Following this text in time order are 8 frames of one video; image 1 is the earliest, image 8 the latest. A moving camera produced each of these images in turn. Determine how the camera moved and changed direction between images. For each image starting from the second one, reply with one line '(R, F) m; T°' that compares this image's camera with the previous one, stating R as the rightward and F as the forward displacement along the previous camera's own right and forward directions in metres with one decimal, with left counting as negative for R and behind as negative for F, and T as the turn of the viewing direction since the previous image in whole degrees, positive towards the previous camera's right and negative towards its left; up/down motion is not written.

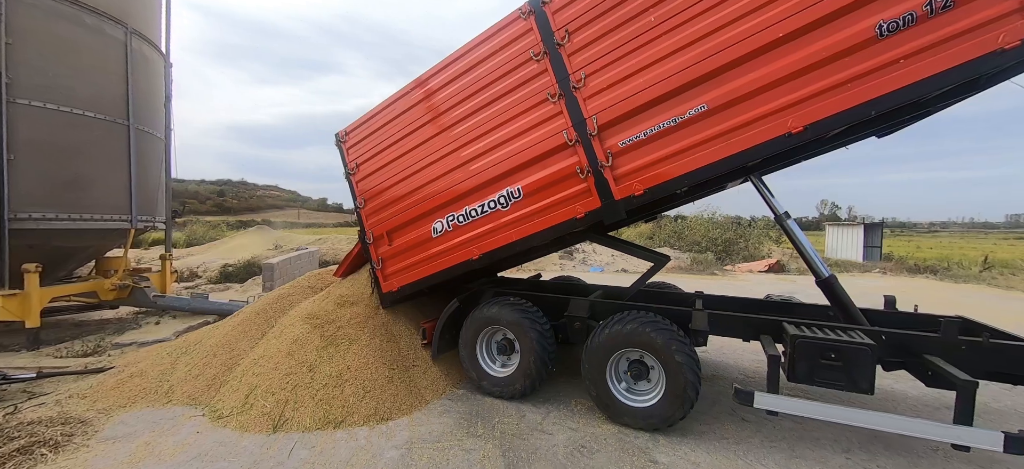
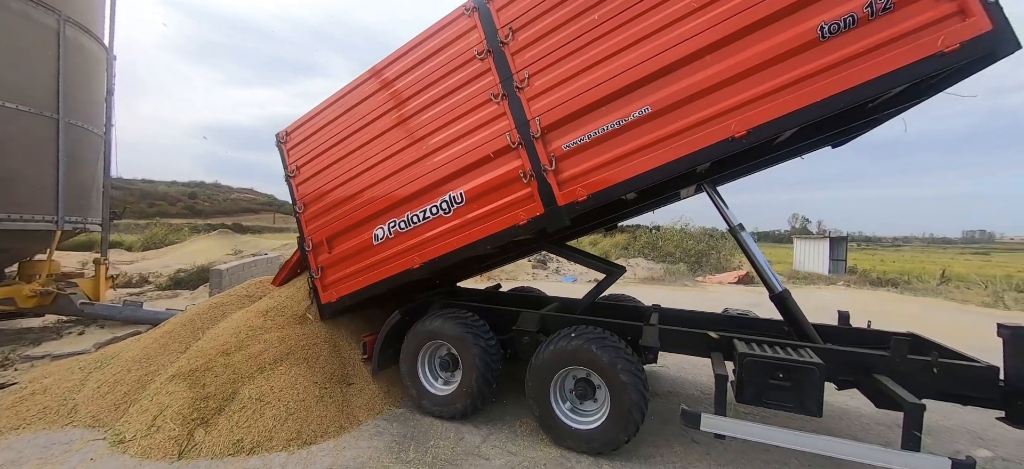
(+0.3, +0.2) m; +3°
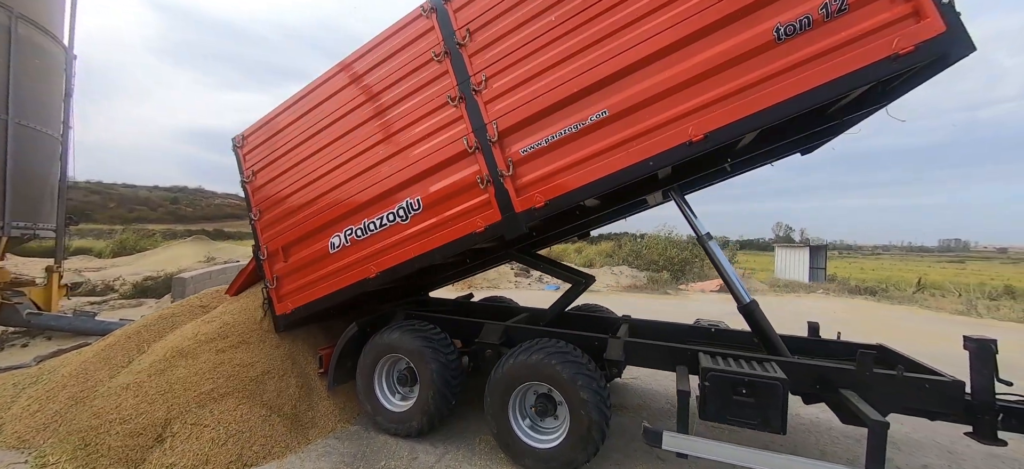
(+0.2, +0.1) m; +2°
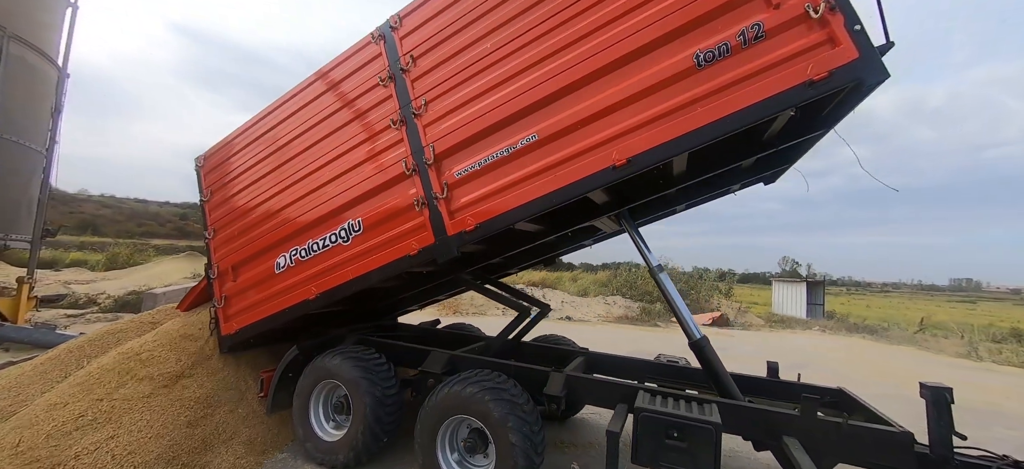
(+0.5, +0.1) m; -1°
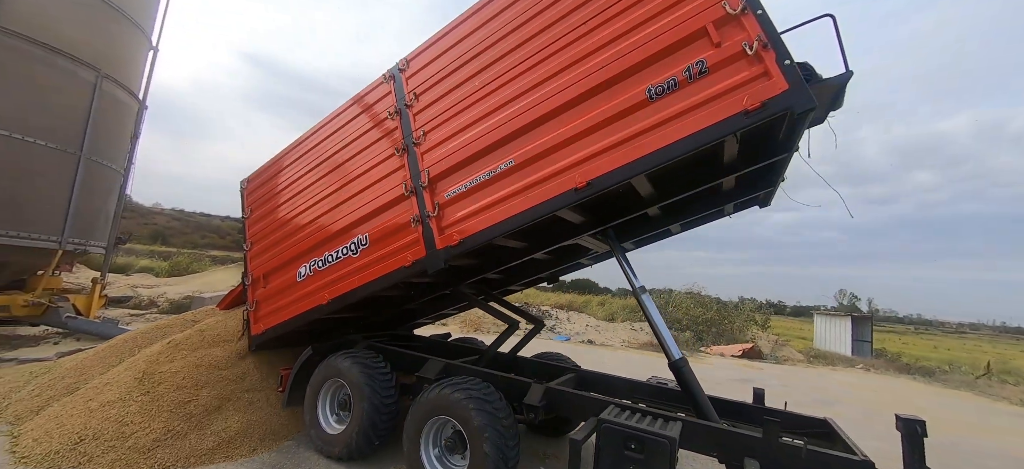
(+0.4, -0.2) m; -5°
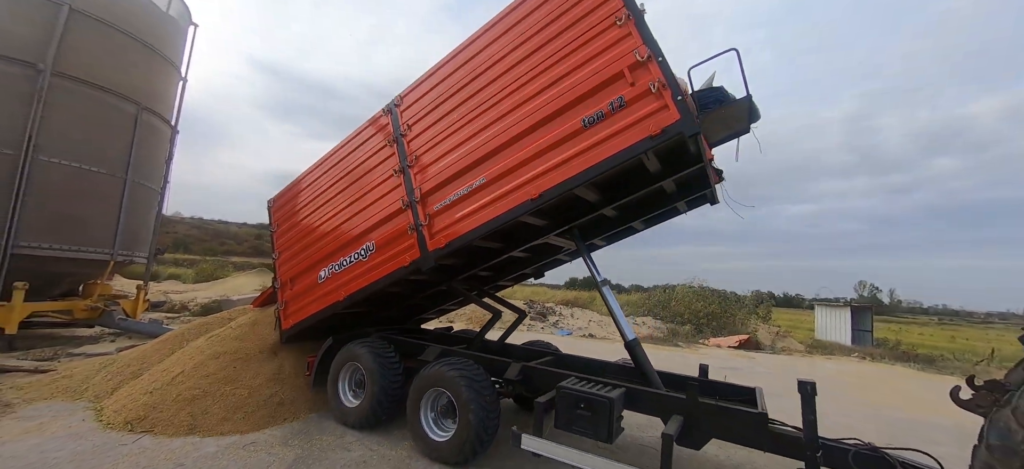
(+0.3, -0.6) m; -2°
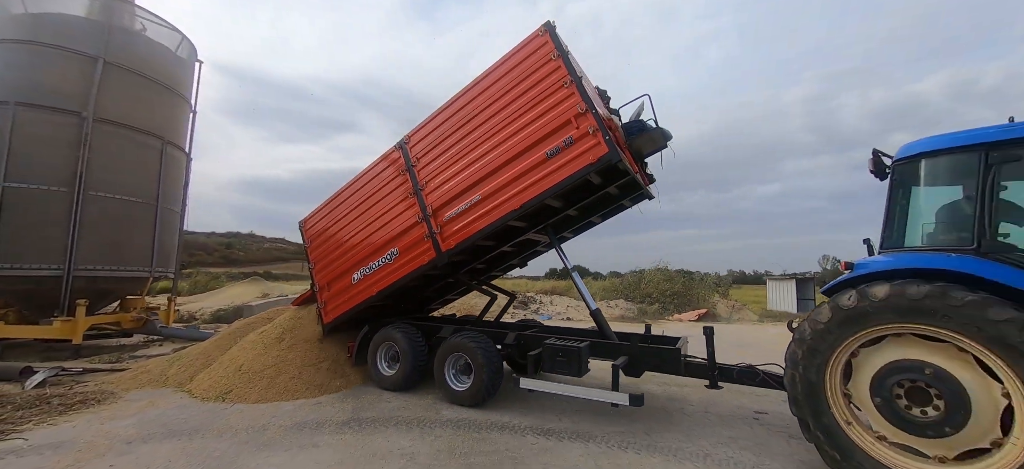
(-0.2, -1.3) m; +3°
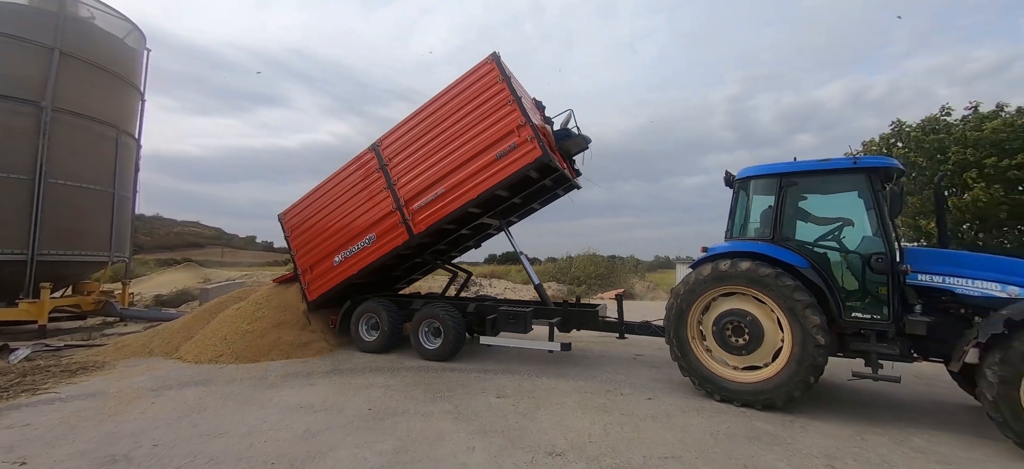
(-0.3, -1.2) m; +9°
